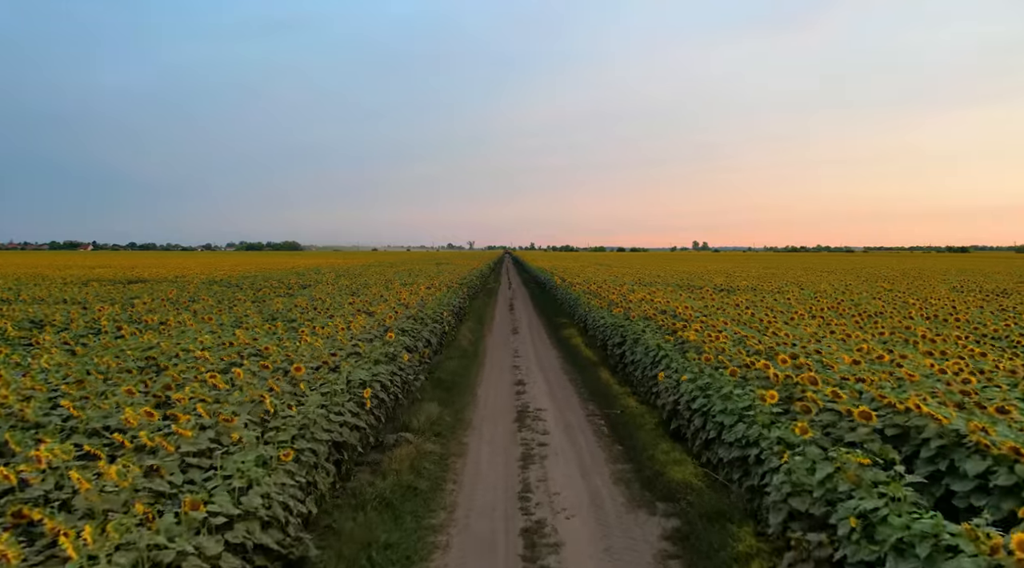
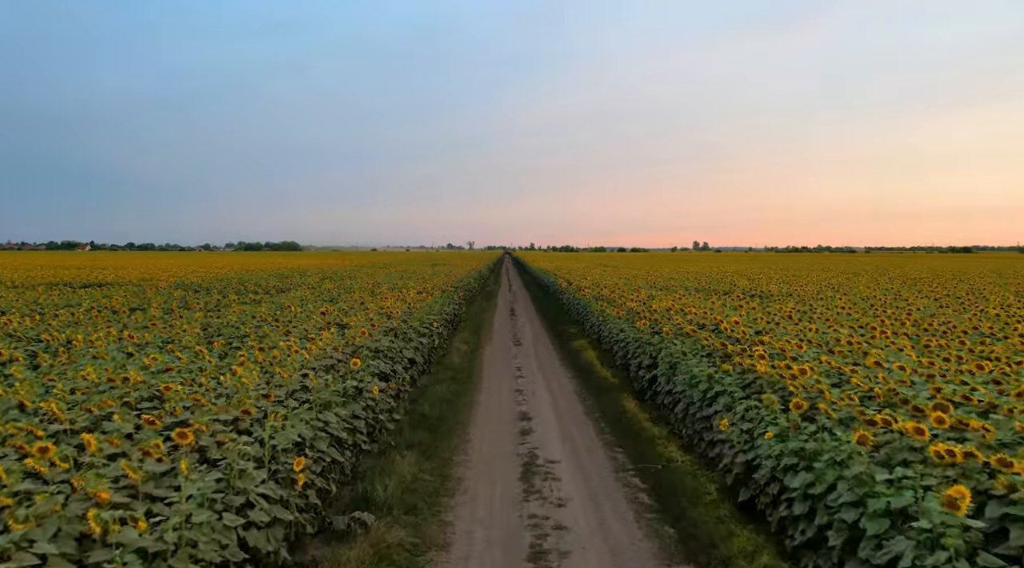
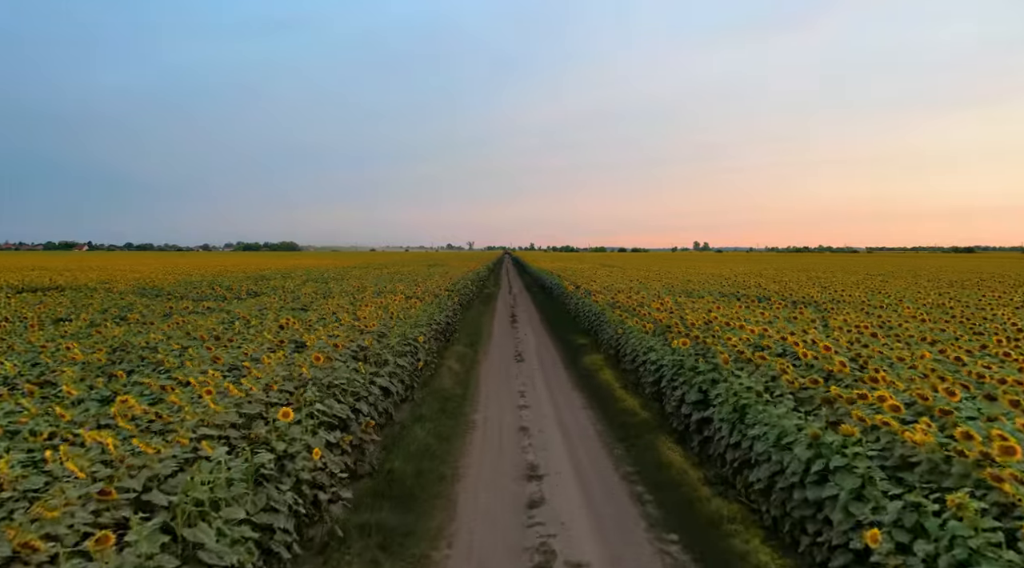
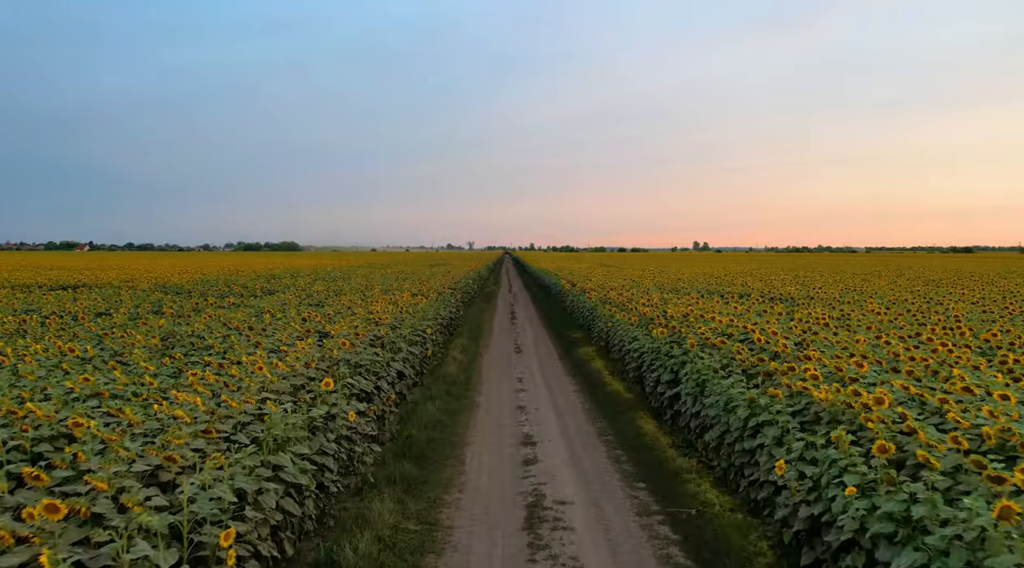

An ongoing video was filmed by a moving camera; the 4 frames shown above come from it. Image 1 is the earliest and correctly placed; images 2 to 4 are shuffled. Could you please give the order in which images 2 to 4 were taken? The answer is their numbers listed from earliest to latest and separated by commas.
2, 4, 3
